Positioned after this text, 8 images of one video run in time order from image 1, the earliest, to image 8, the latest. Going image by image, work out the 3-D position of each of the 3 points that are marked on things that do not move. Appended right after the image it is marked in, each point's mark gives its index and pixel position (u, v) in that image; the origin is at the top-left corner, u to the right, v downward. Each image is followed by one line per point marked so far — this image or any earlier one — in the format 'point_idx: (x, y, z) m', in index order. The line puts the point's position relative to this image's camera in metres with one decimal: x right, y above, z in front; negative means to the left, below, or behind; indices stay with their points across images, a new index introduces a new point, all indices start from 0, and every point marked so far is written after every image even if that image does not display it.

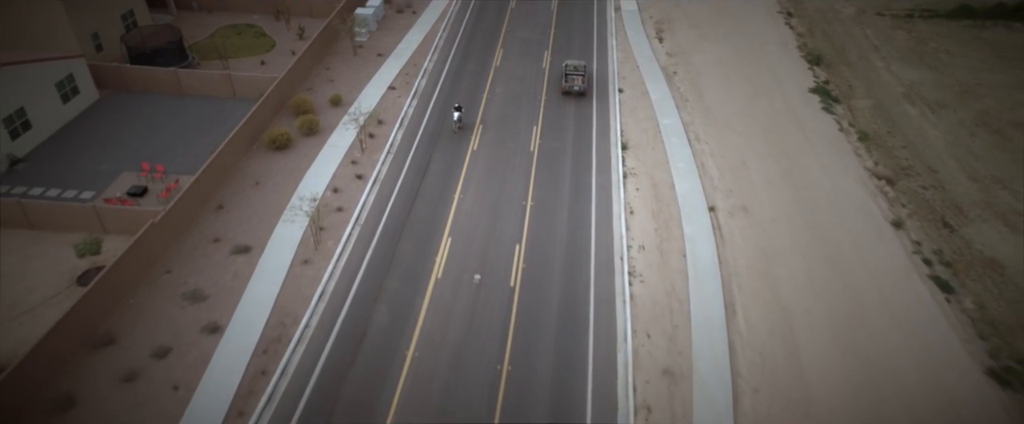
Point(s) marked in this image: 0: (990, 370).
0: (+13.7, -4.5, +17.3) m
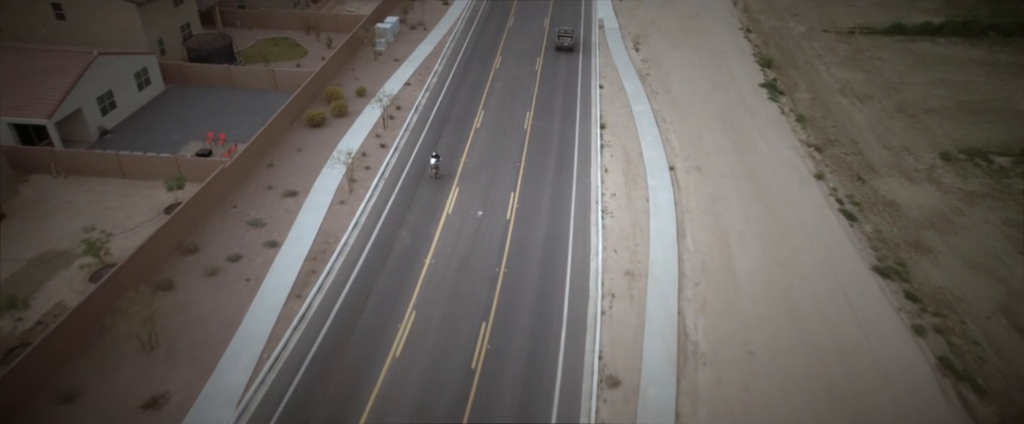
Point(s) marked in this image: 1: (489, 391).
0: (+13.6, -2.0, +22.5) m
1: (-0.7, -5.4, +18.6) m
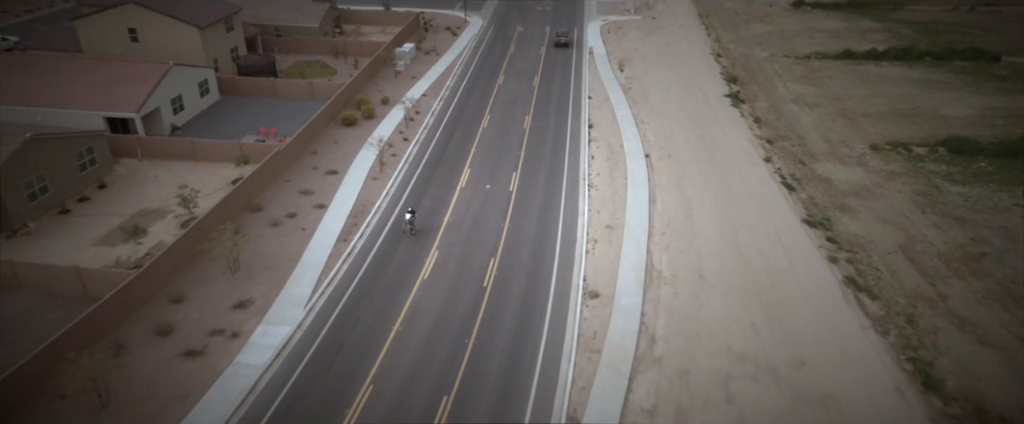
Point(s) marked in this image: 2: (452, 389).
0: (+13.7, -0.4, +28.2) m
1: (-0.6, -3.4, +24.1) m
2: (-2.0, -5.9, +20.0) m
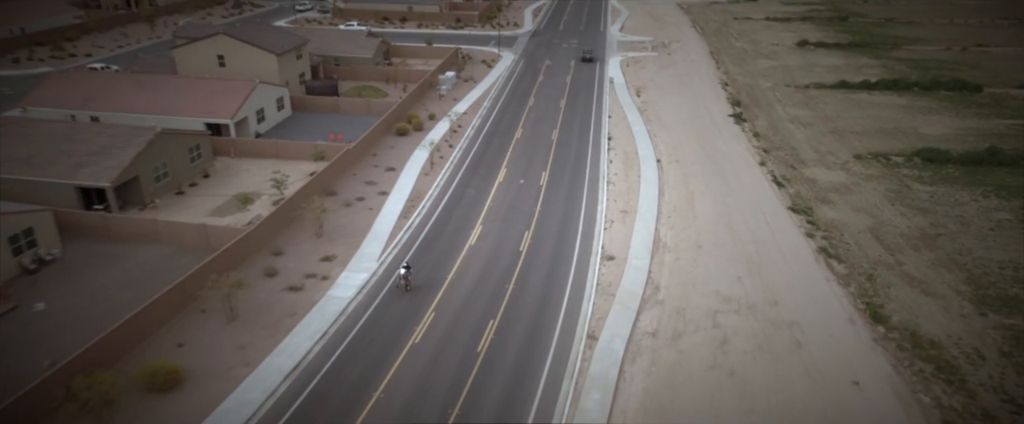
0: (+15.4, +0.2, +33.5) m
1: (+1.0, -2.3, +29.7) m
2: (-0.6, -4.4, +25.5) m
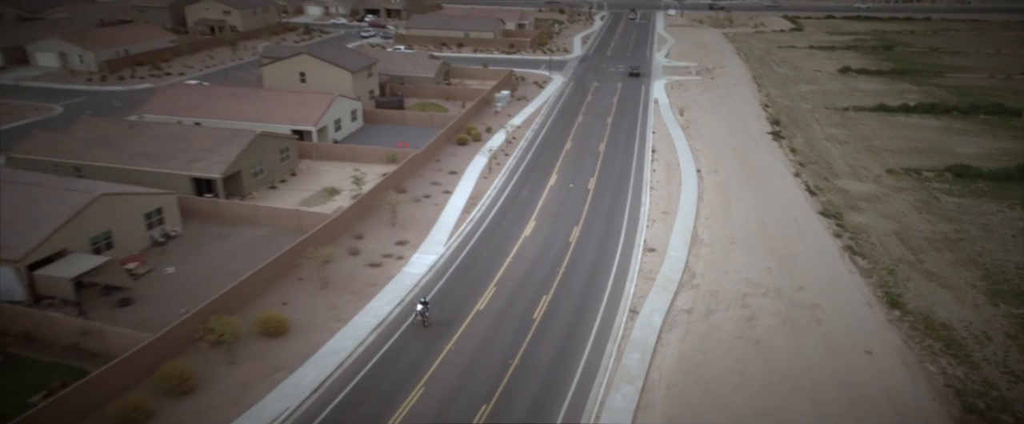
0: (+18.5, 0.0, +36.3) m
1: (+3.8, -2.0, +33.4) m
2: (+1.8, -3.9, +29.2) m
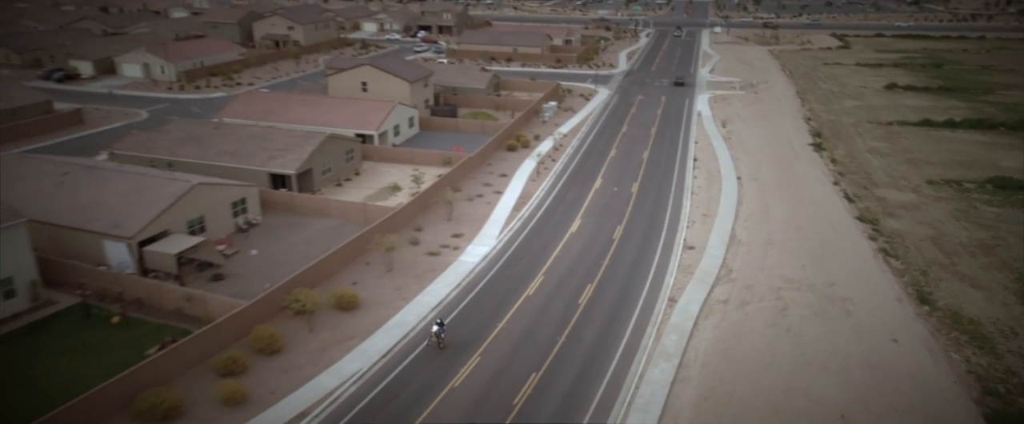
0: (+21.5, -0.4, +37.7) m
1: (+6.6, -1.9, +35.7) m
2: (+4.3, -3.6, +31.6) m
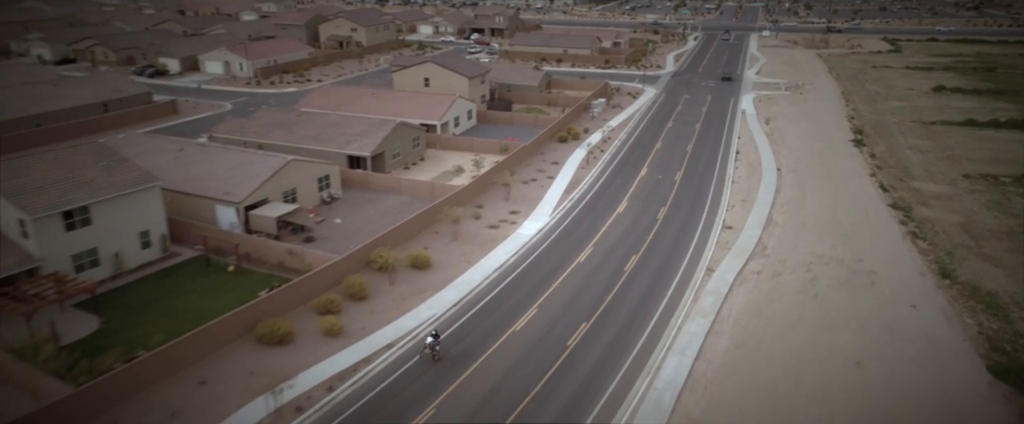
0: (+25.0, +0.4, +40.0) m
1: (+10.0, -0.8, +39.1) m
2: (+7.4, -2.4, +35.2) m
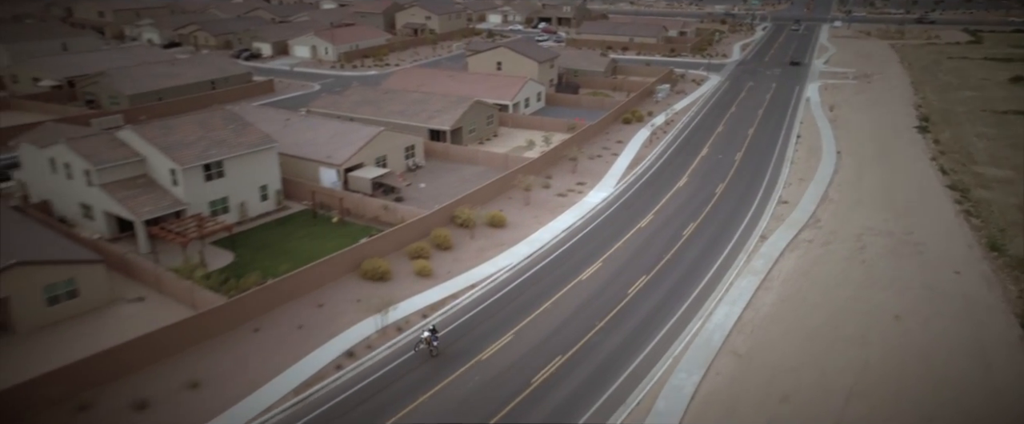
0: (+29.8, +1.7, +41.3) m
1: (+14.6, +1.0, +41.8) m
2: (+11.7, -0.5, +38.1) m
